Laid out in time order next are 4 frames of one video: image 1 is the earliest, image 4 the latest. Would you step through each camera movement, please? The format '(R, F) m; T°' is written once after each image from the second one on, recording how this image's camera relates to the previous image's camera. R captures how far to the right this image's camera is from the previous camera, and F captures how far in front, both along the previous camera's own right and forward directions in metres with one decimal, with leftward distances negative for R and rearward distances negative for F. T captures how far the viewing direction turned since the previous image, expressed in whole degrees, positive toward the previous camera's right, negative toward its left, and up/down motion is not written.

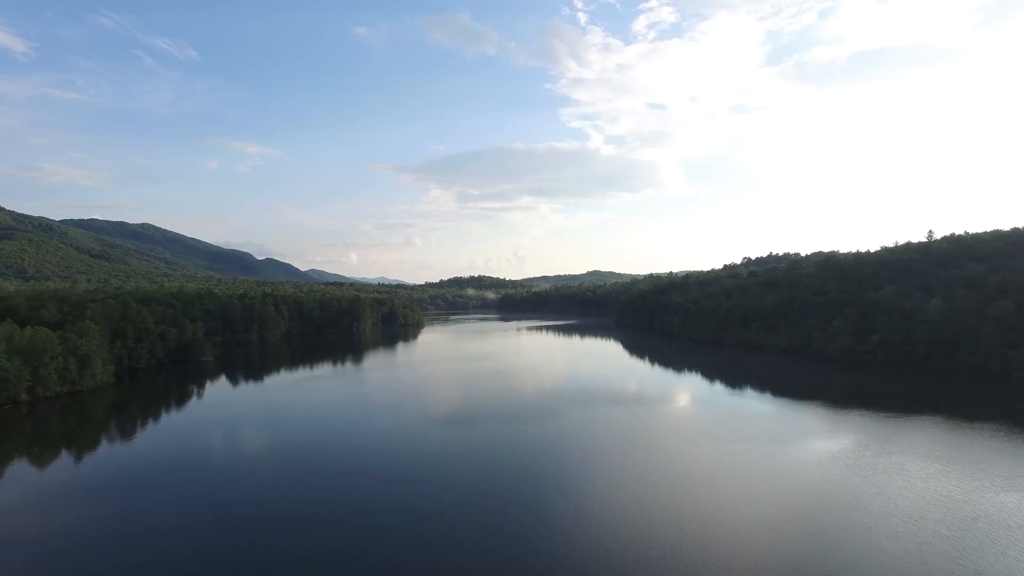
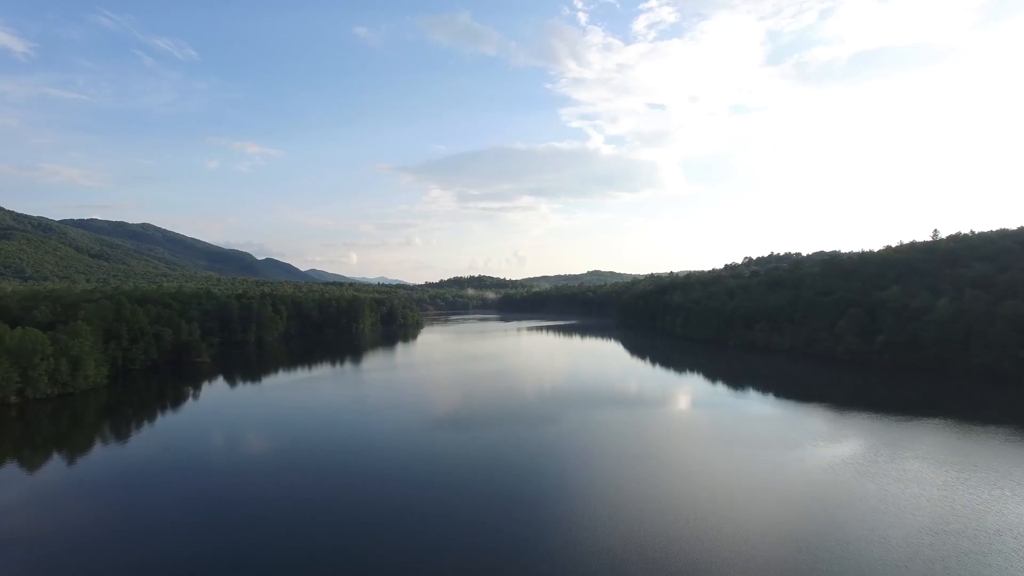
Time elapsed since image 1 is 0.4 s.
(0.0, +0.2) m; 0°
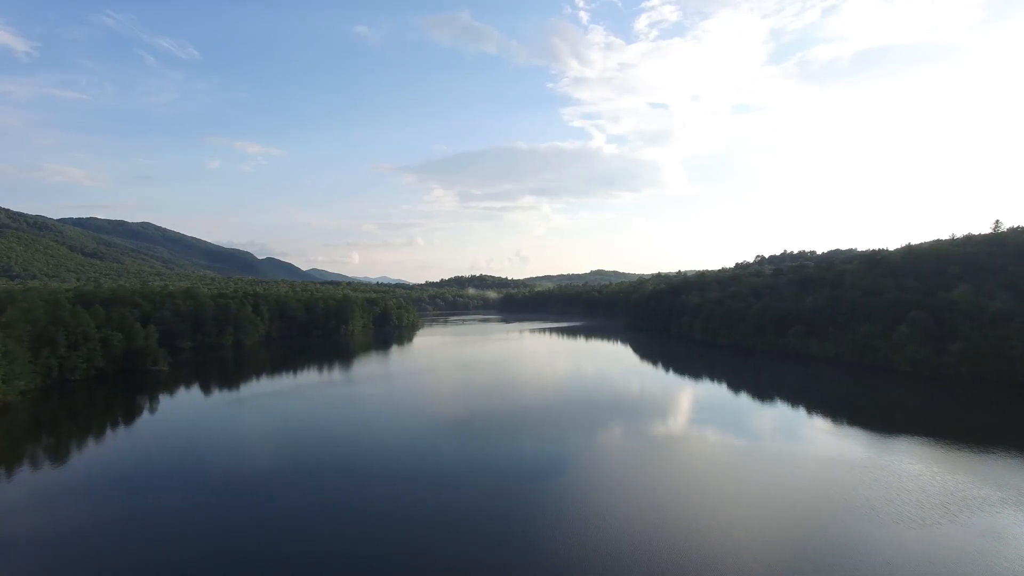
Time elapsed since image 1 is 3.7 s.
(0.0, +1.9) m; 0°
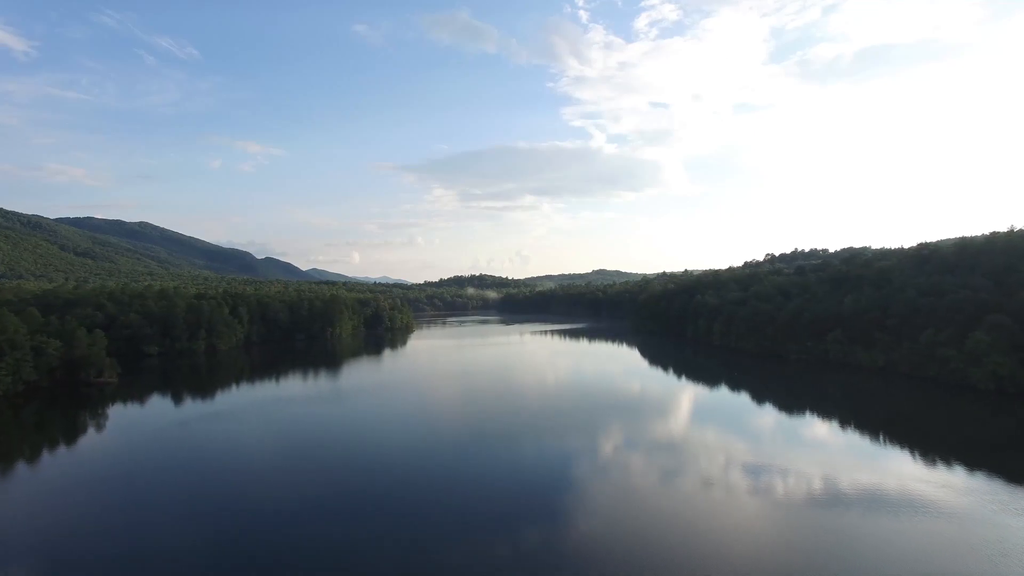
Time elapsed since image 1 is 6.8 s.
(0.0, +1.7) m; 0°
